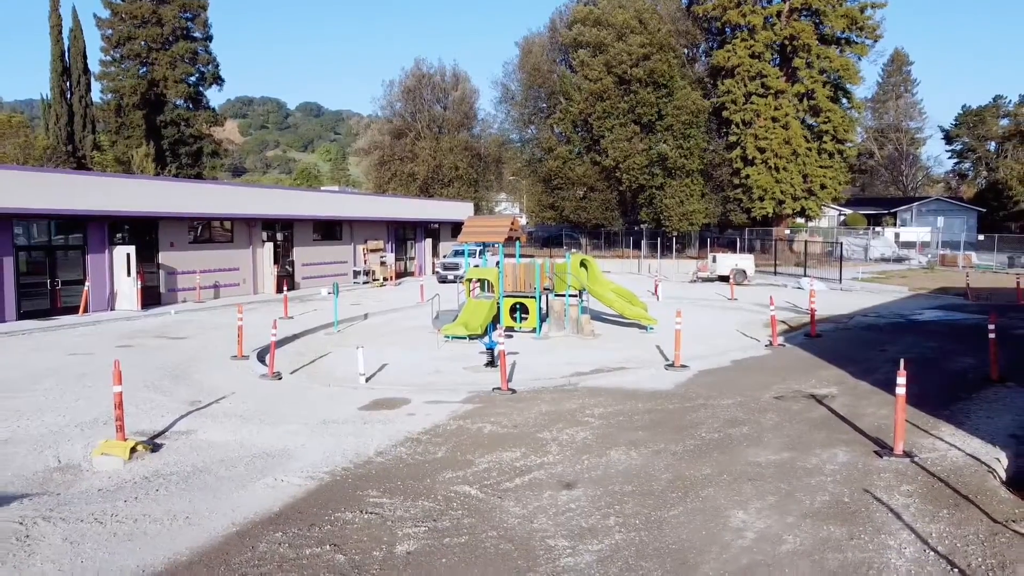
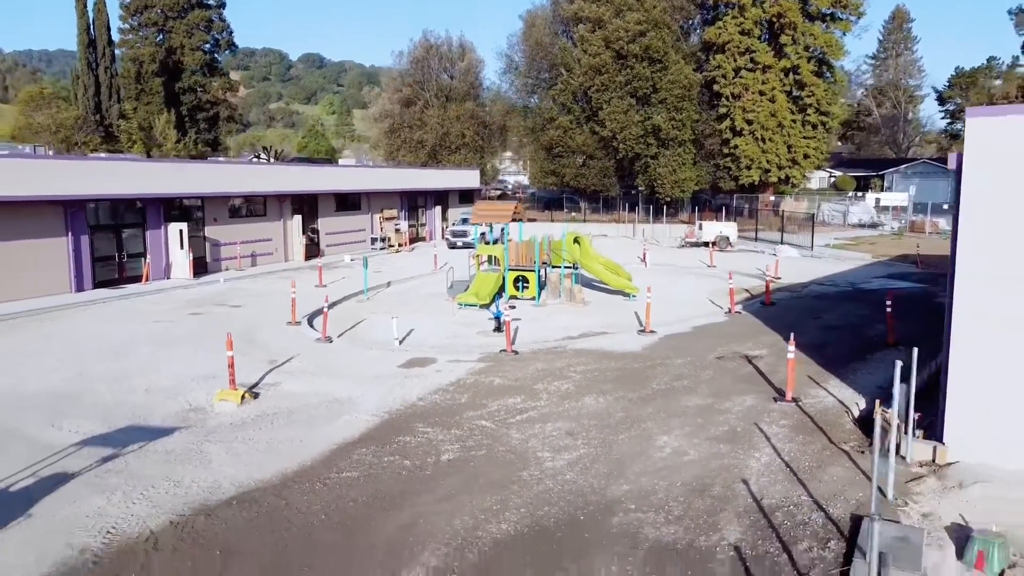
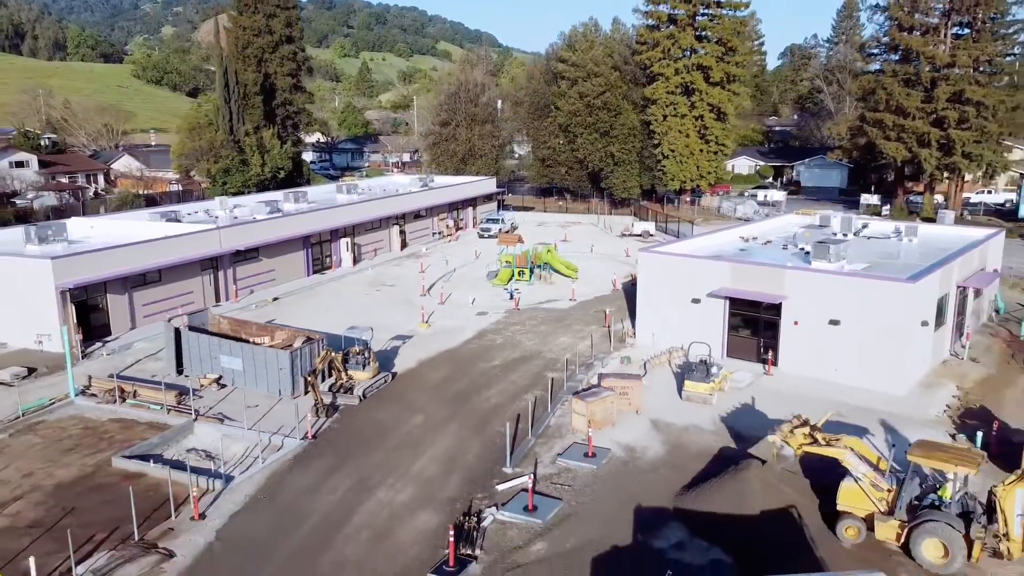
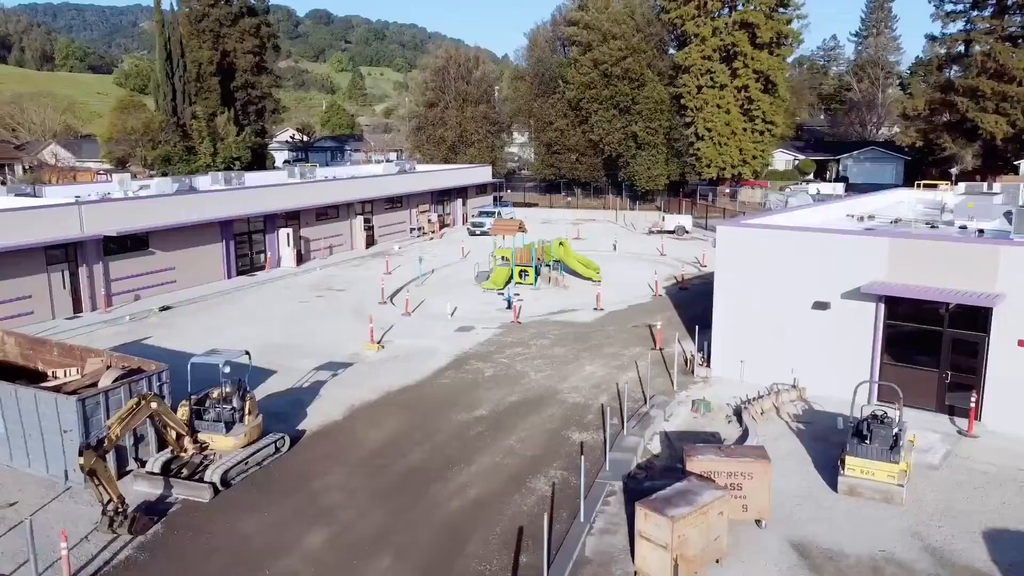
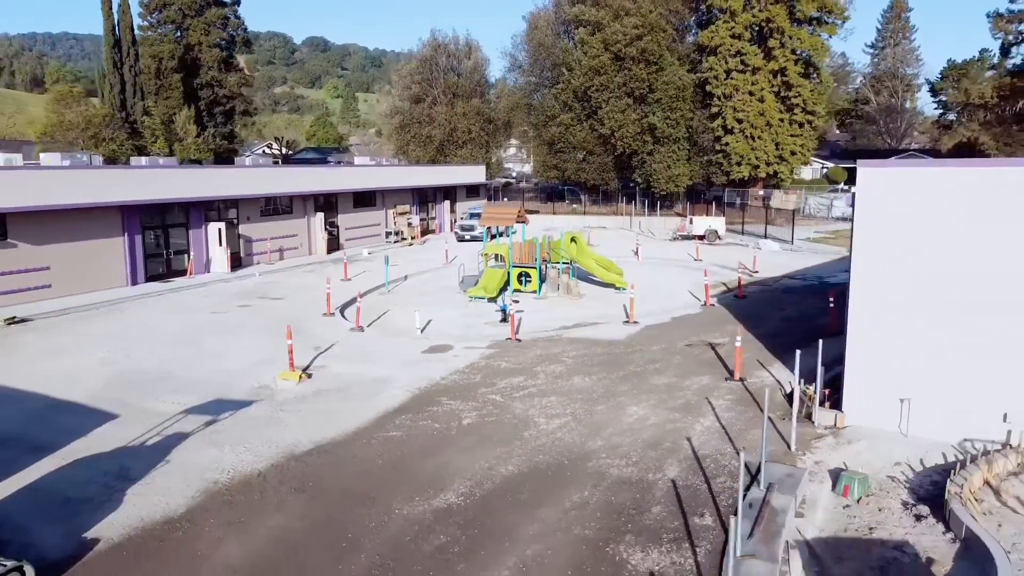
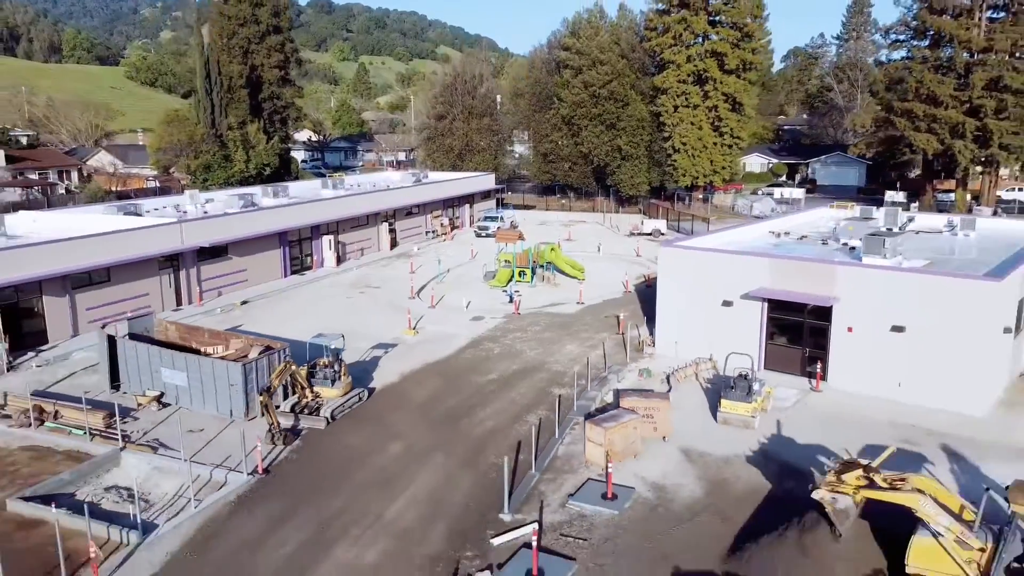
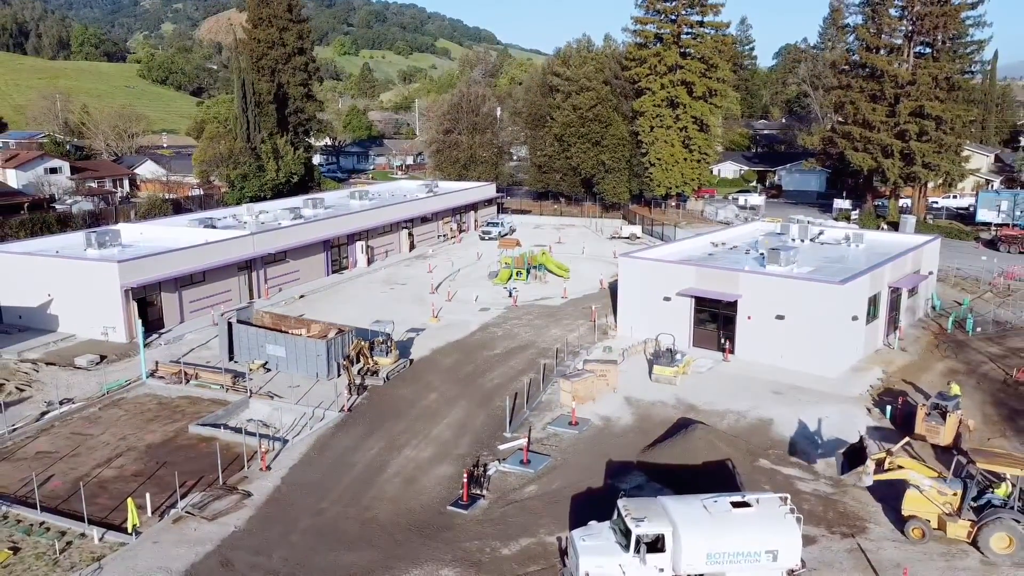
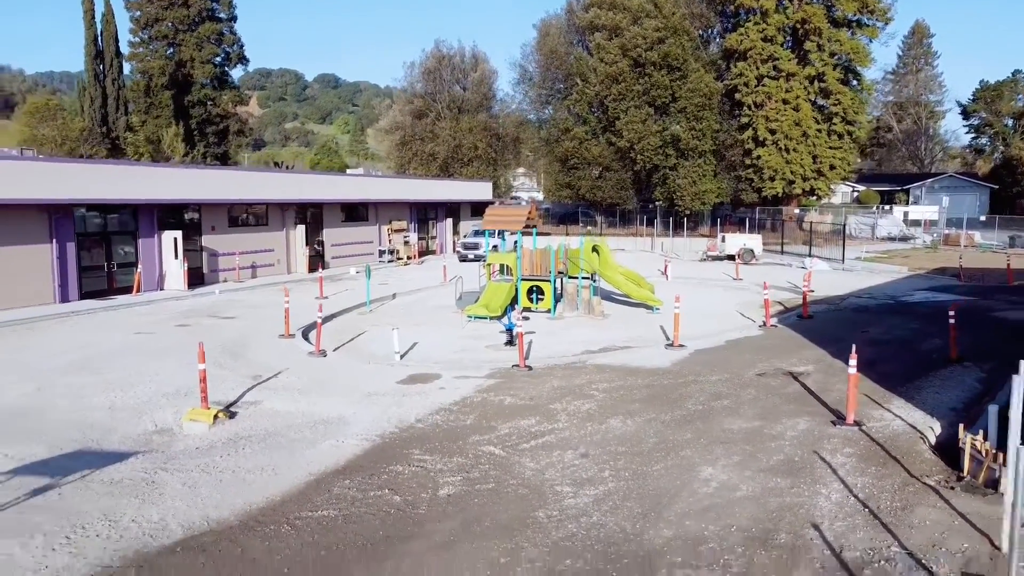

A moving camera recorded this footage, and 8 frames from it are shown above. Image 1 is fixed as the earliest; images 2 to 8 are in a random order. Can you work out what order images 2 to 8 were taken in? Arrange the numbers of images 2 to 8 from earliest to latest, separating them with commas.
8, 2, 5, 4, 6, 3, 7
